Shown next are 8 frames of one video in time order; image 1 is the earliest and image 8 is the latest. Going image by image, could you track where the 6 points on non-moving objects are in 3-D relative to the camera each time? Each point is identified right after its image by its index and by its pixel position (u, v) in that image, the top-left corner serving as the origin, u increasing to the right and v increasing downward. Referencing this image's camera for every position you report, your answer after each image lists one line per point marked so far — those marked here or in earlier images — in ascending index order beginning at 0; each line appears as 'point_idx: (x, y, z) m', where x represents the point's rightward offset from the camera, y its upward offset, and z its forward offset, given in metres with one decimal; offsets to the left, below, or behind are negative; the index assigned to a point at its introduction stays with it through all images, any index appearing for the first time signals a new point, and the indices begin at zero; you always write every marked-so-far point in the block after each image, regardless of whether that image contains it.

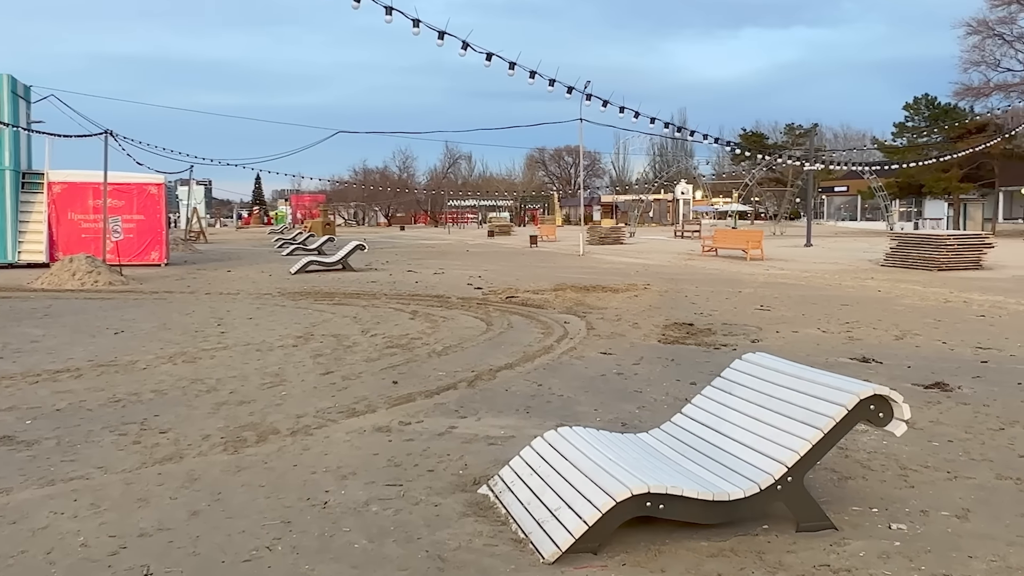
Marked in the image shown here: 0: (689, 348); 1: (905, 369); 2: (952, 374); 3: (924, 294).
0: (+1.9, -0.7, +9.7) m
1: (+3.7, -0.8, +8.4) m
2: (+4.0, -0.8, +8.1) m
3: (+7.1, -0.1, +15.4) m
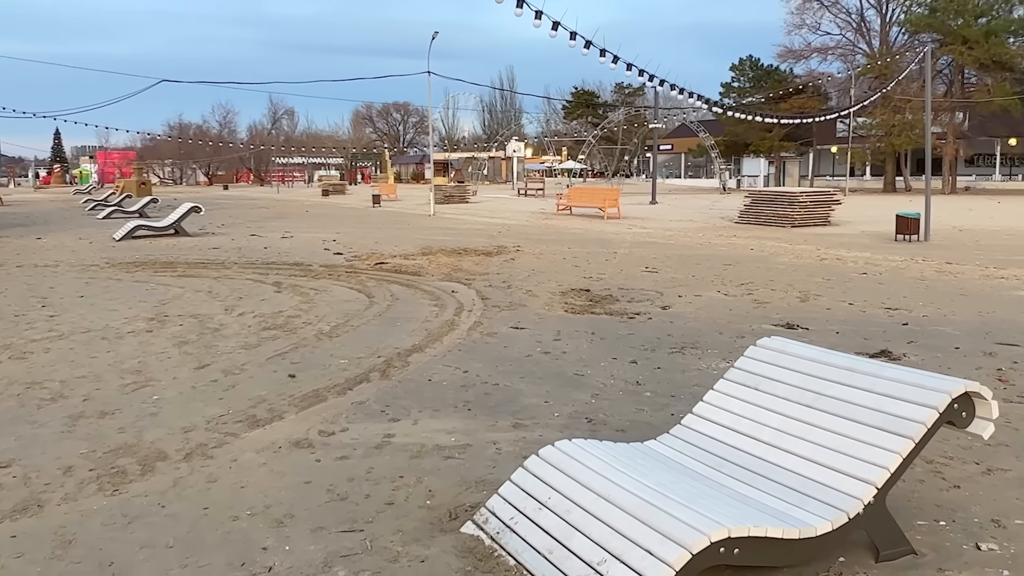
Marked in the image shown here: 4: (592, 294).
0: (+0.9, -0.3, +8.9) m
1: (+2.9, -0.4, +8.0) m
2: (+3.3, -0.5, +7.7) m
3: (+4.9, +0.6, +15.4) m
4: (+1.0, -0.1, +10.8) m
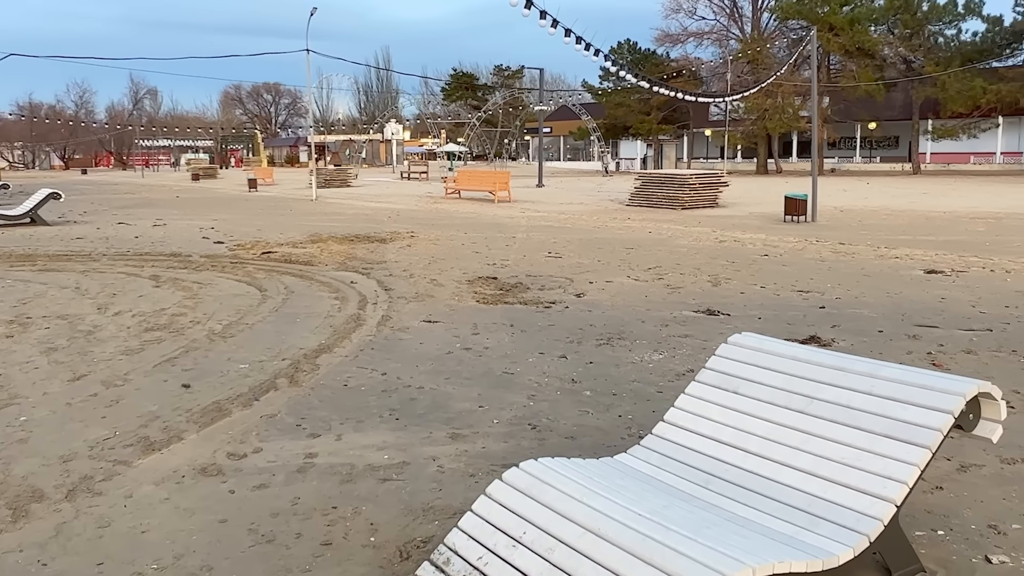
0: (+0.1, -0.2, +8.4) m
1: (+2.1, -0.3, +7.8) m
2: (+2.6, -0.3, +7.6) m
3: (+3.1, +0.9, +15.4) m
4: (-0.1, +0.1, +10.3) m
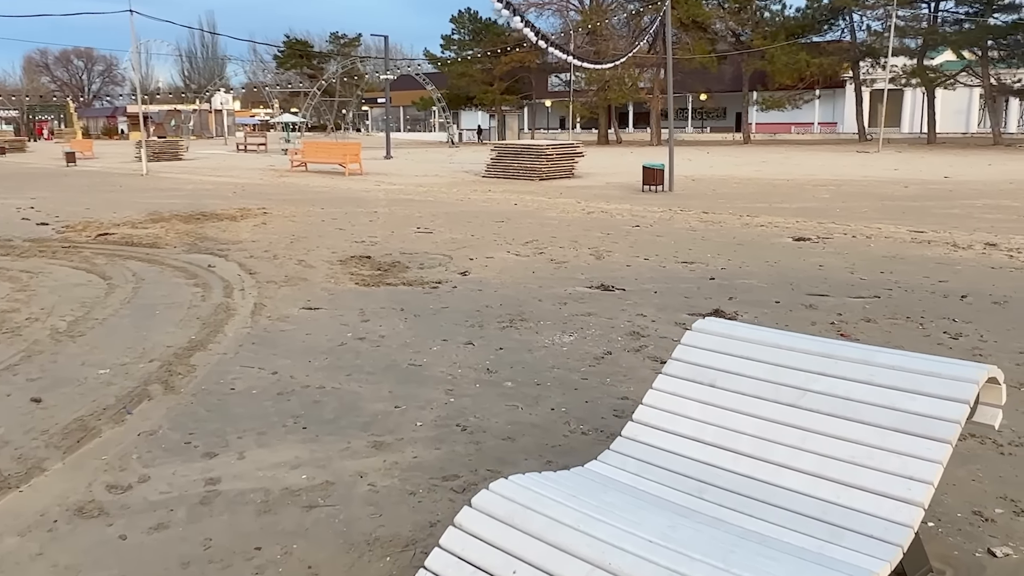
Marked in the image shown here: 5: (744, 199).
0: (-0.9, 0.0, +7.8) m
1: (+1.2, -0.1, +7.6) m
2: (+1.7, -0.1, +7.5) m
3: (+0.8, +1.4, +15.2) m
4: (-1.5, +0.3, +9.6) m
5: (+4.2, +1.6, +16.0) m
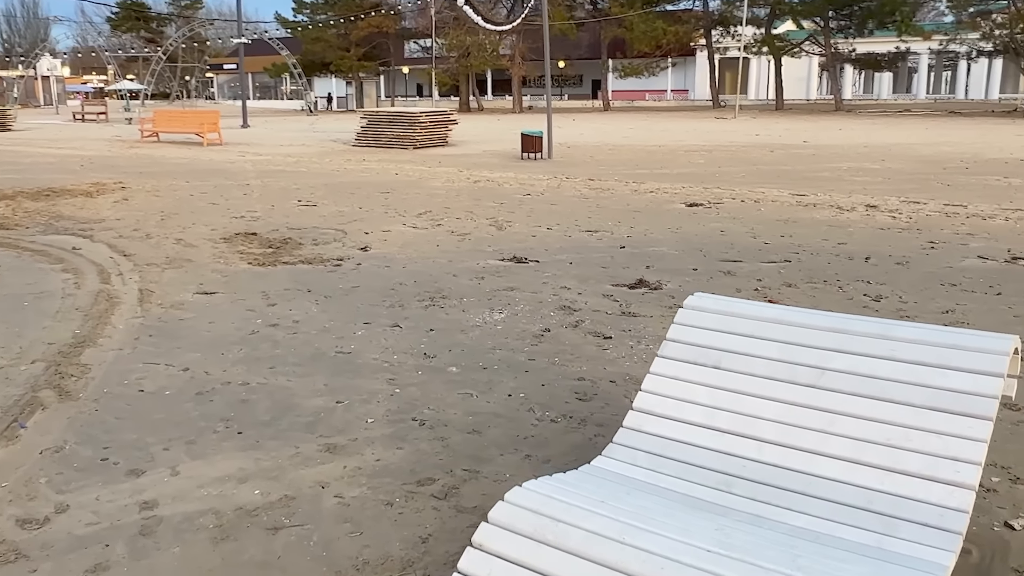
0: (-1.7, +0.1, +7.3) m
1: (+0.5, +0.2, +7.4) m
2: (+0.9, +0.2, +7.3) m
3: (-1.2, +1.9, +14.8) m
4: (-2.5, +0.5, +8.9) m
5: (+2.0, +2.2, +16.1) m
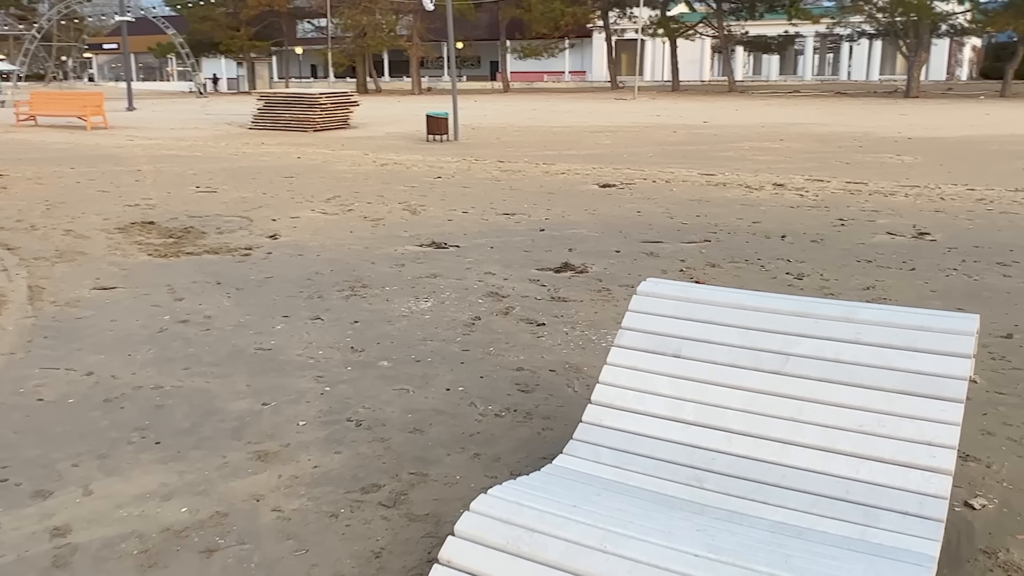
0: (-2.3, +0.2, +6.9) m
1: (-0.2, +0.3, +7.2) m
2: (+0.3, +0.3, +7.2) m
3: (-2.7, +2.1, +14.4) m
4: (-3.3, +0.6, +8.4) m
5: (+0.4, +2.5, +16.0) m
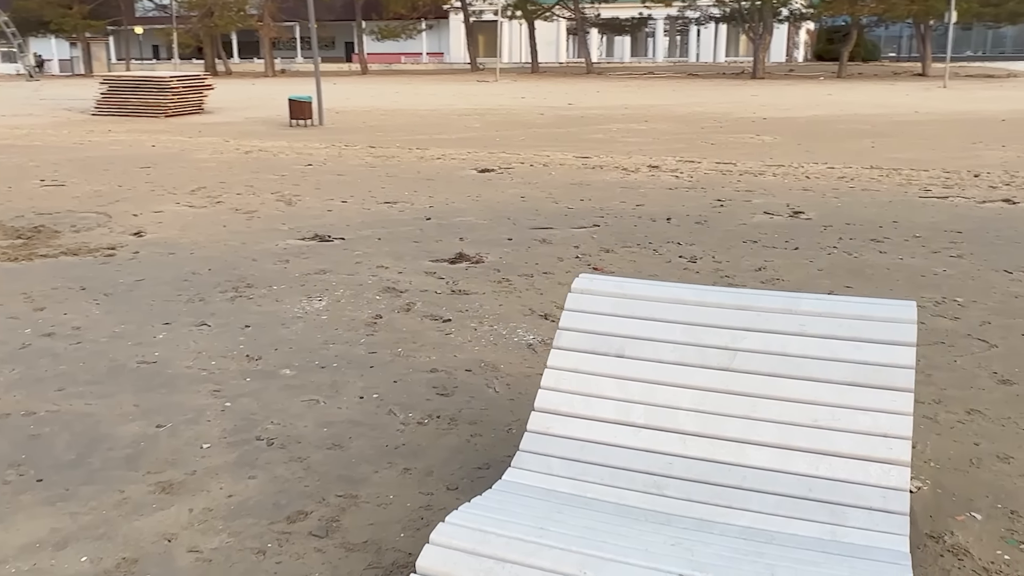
0: (-3.1, +0.2, +6.2) m
1: (-1.0, +0.4, +6.9) m
2: (-0.6, +0.4, +7.0) m
3: (-4.6, +2.2, +13.6) m
4: (-4.3, +0.5, +7.6) m
5: (-1.9, +2.7, +15.6) m
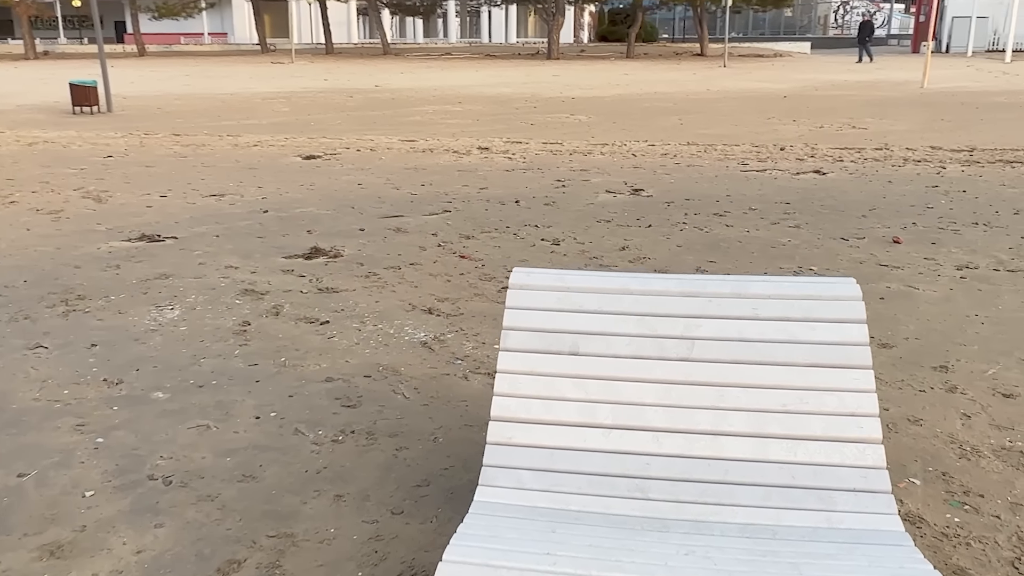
0: (-3.9, 0.0, +5.2) m
1: (-2.1, +0.3, +6.3) m
2: (-1.6, +0.4, +6.5) m
3: (-7.2, +2.0, +12.0) m
4: (-5.4, +0.3, +6.3) m
5: (-5.0, +2.8, +14.5) m
